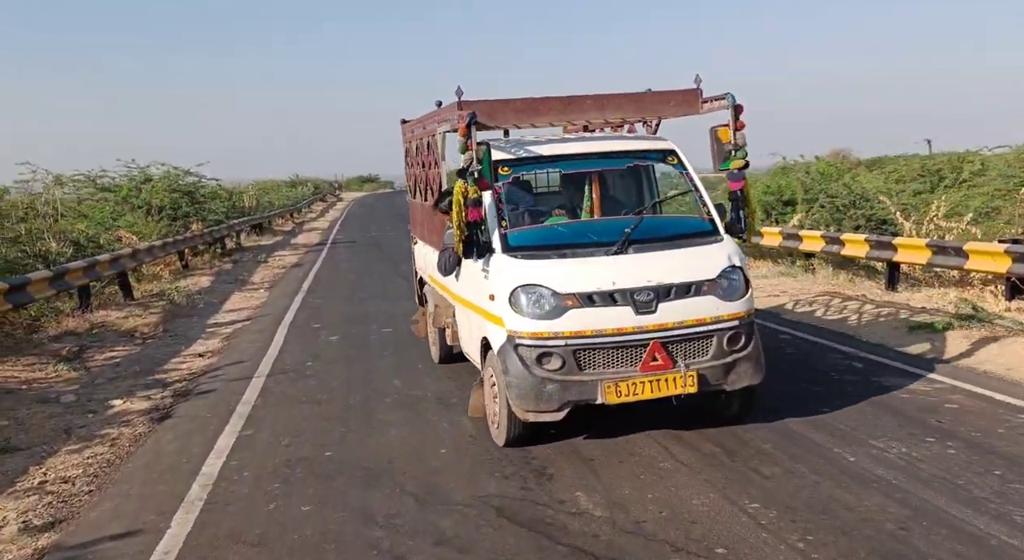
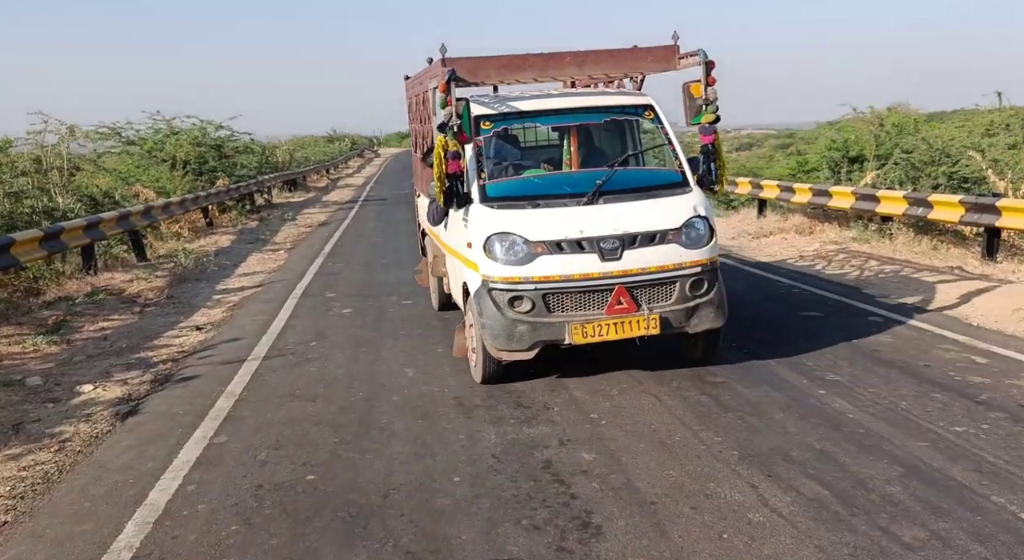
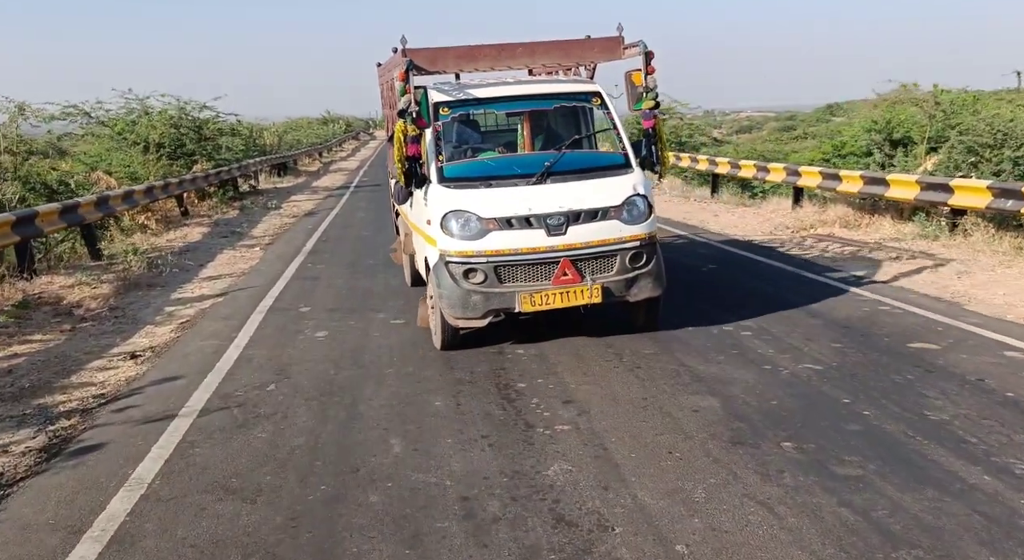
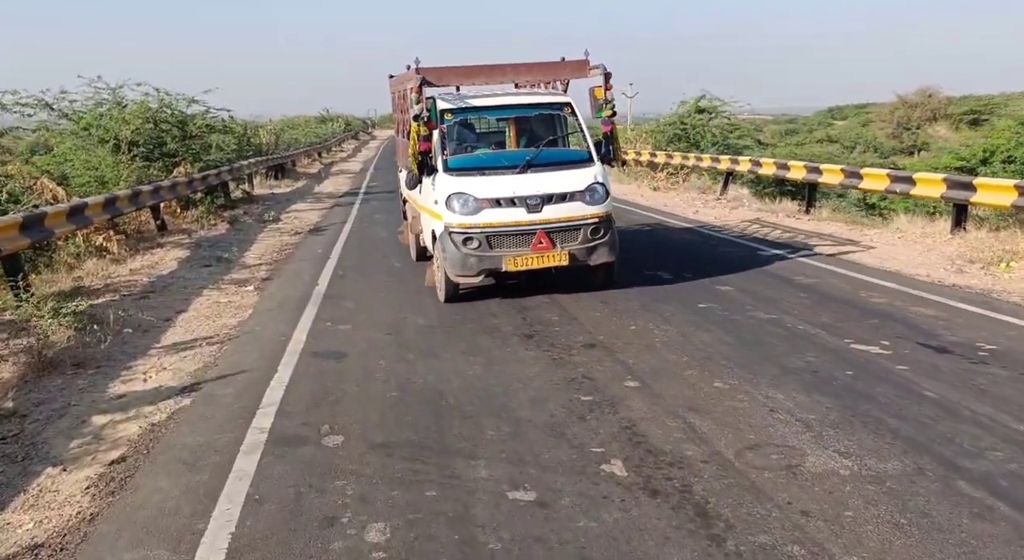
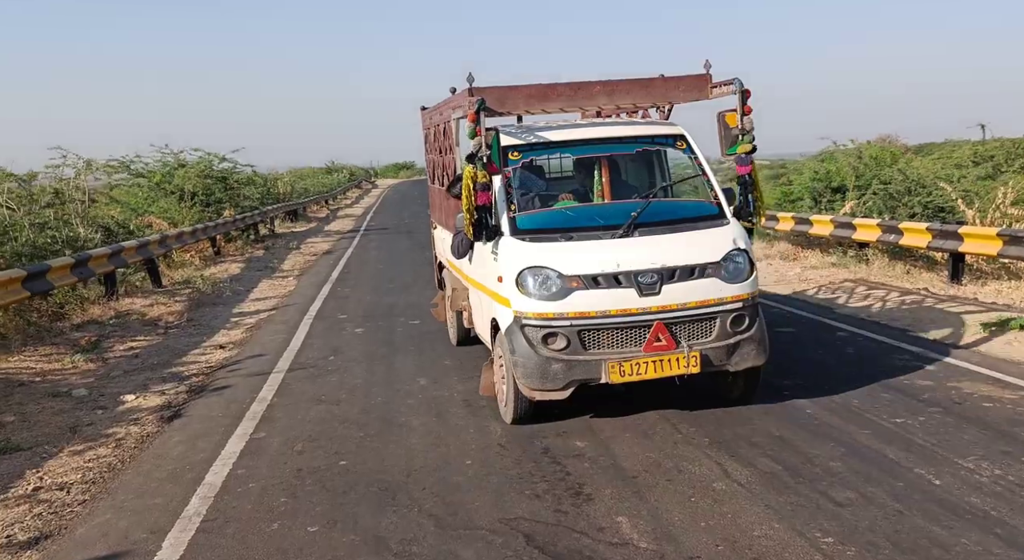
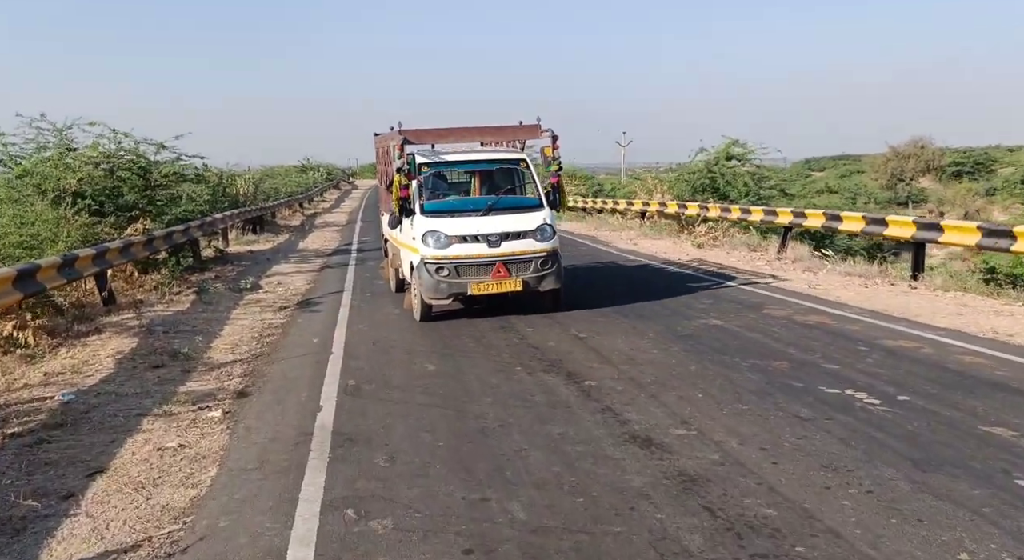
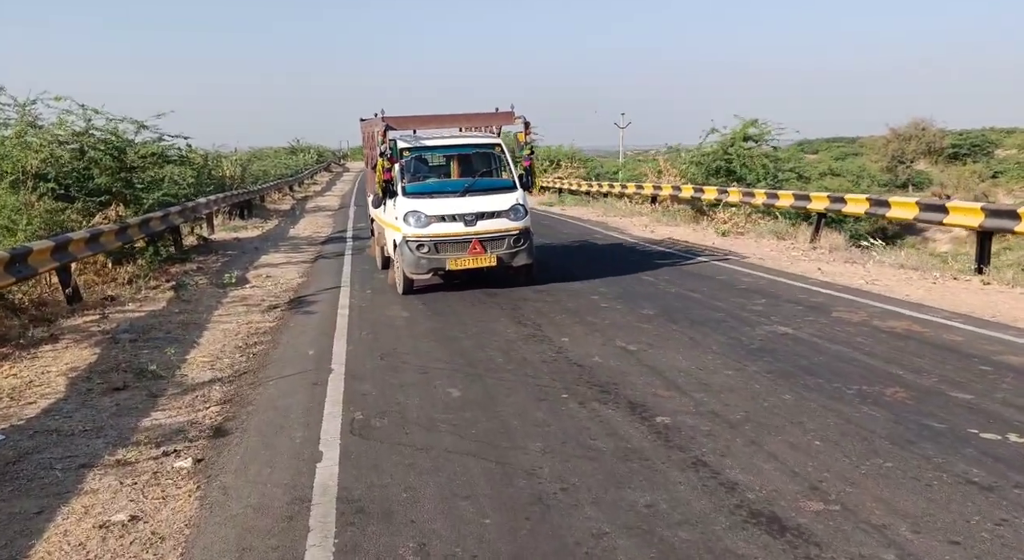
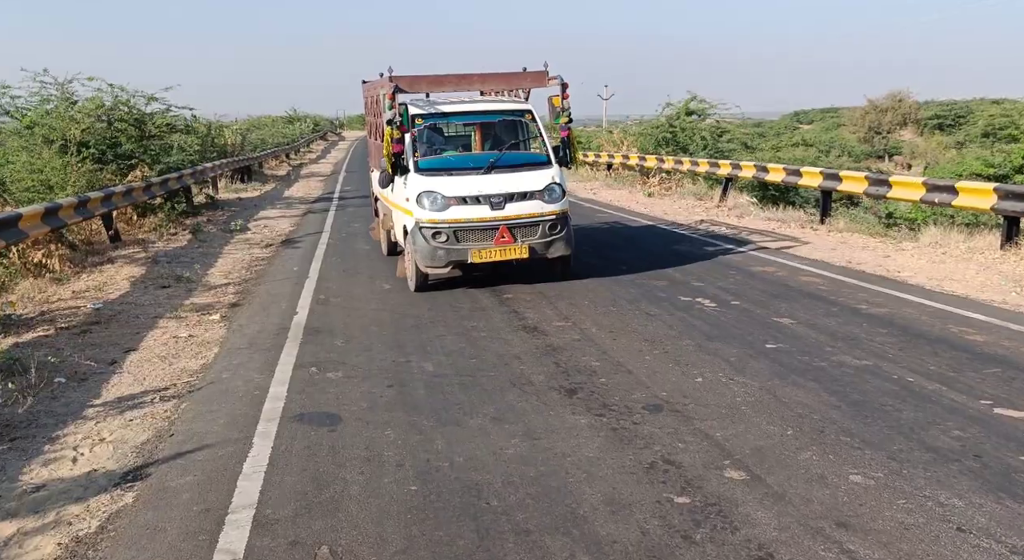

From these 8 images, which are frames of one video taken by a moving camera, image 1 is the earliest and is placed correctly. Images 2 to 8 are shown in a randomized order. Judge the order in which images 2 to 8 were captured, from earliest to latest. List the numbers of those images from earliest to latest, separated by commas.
5, 2, 3, 4, 8, 6, 7
